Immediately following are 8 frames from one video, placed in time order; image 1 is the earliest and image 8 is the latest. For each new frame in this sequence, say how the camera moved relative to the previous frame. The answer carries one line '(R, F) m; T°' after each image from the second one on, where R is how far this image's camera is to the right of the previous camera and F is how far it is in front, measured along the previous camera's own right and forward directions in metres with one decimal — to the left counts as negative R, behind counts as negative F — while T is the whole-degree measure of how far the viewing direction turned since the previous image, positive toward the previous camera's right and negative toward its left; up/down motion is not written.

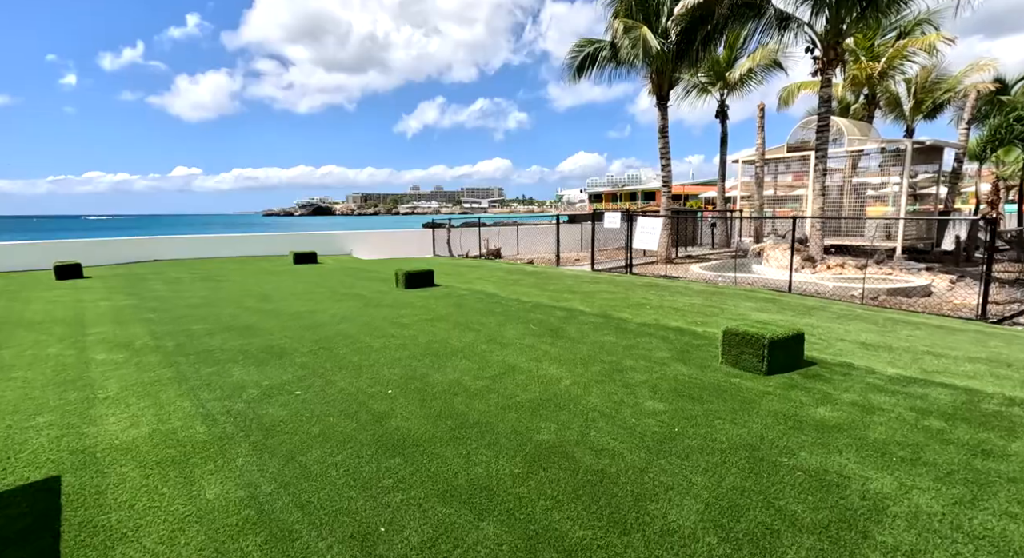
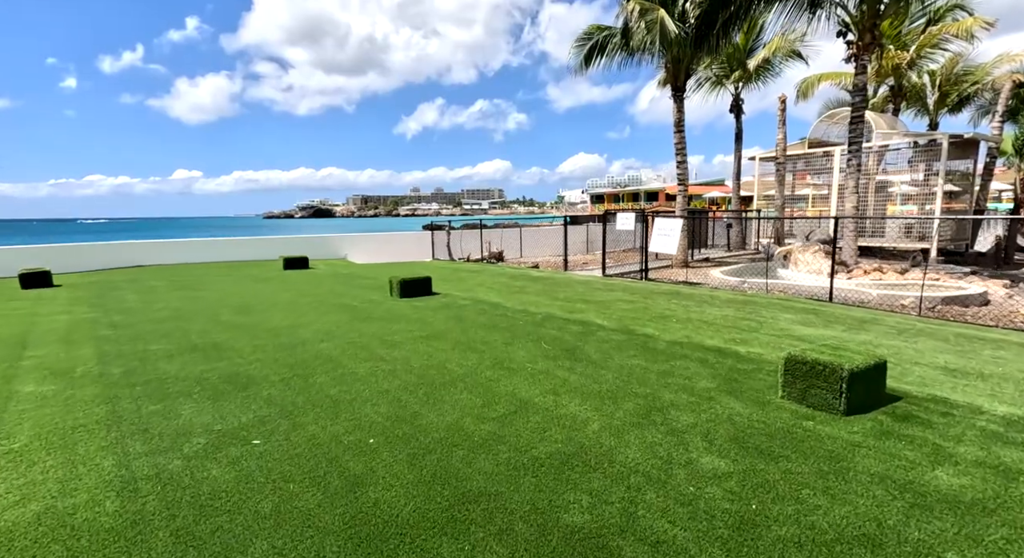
(-0.1, +0.8) m; 0°
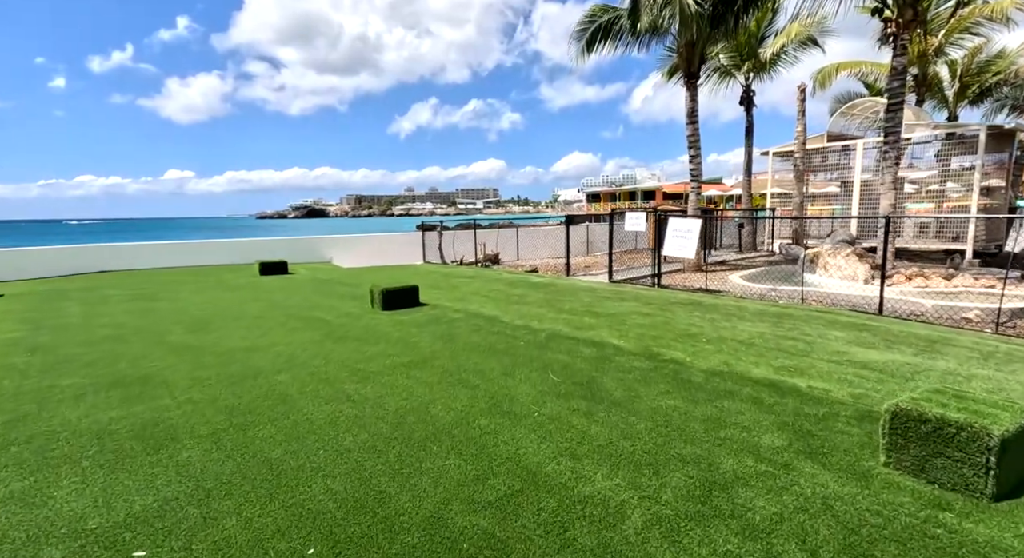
(0.0, +1.0) m; +1°
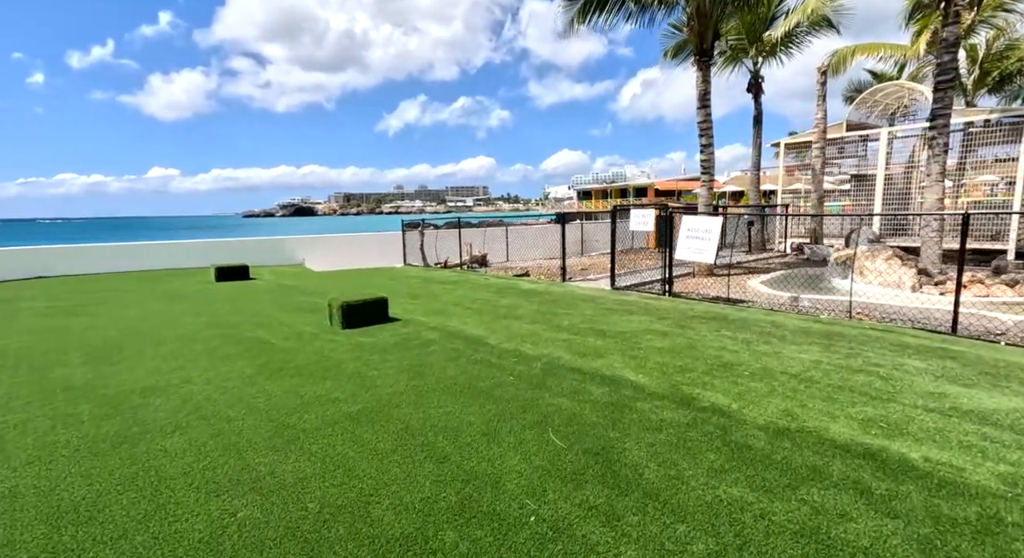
(0.0, +1.2) m; +1°
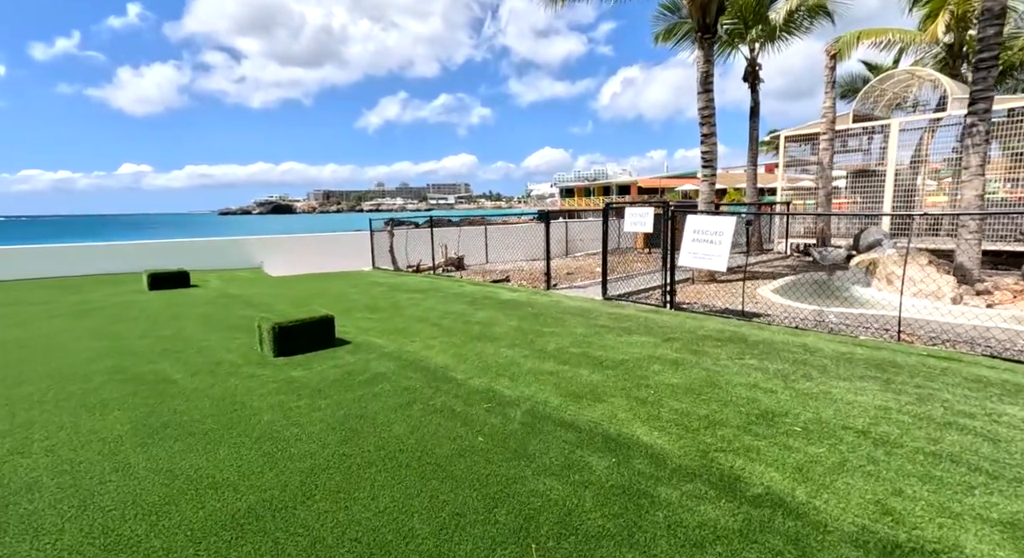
(+0.1, +1.1) m; +2°
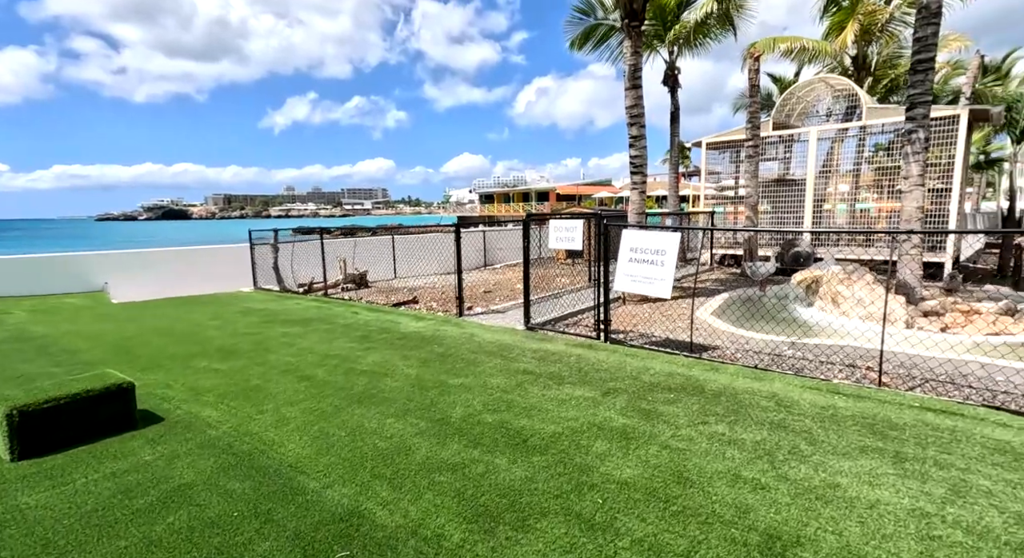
(+0.2, +1.2) m; +9°
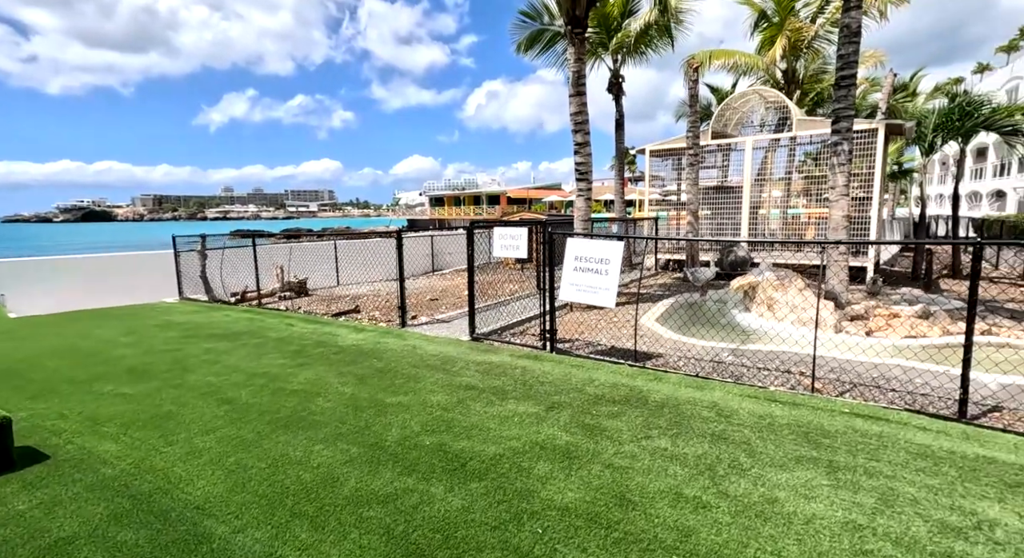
(+0.1, +0.1) m; +5°
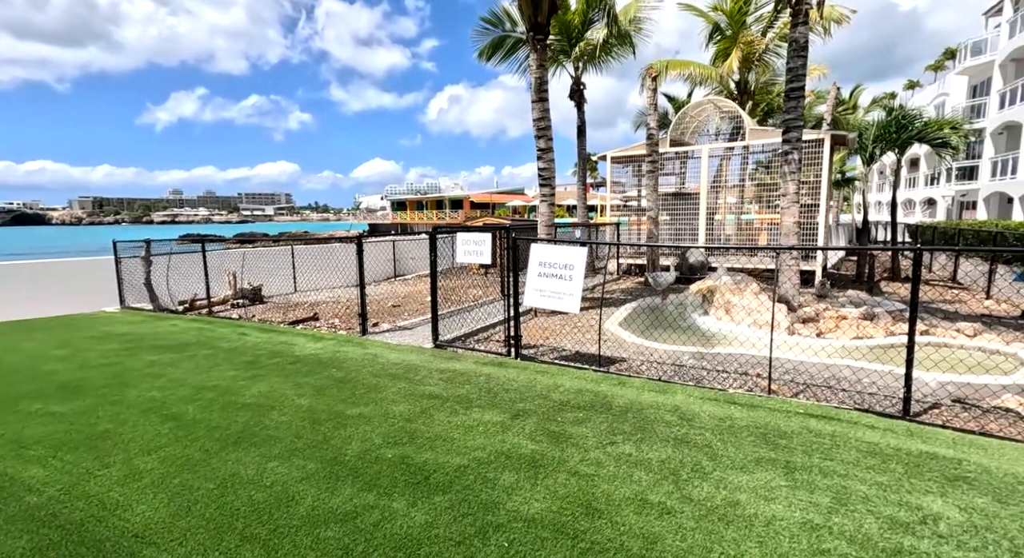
(0.0, 0.0) m; +4°
